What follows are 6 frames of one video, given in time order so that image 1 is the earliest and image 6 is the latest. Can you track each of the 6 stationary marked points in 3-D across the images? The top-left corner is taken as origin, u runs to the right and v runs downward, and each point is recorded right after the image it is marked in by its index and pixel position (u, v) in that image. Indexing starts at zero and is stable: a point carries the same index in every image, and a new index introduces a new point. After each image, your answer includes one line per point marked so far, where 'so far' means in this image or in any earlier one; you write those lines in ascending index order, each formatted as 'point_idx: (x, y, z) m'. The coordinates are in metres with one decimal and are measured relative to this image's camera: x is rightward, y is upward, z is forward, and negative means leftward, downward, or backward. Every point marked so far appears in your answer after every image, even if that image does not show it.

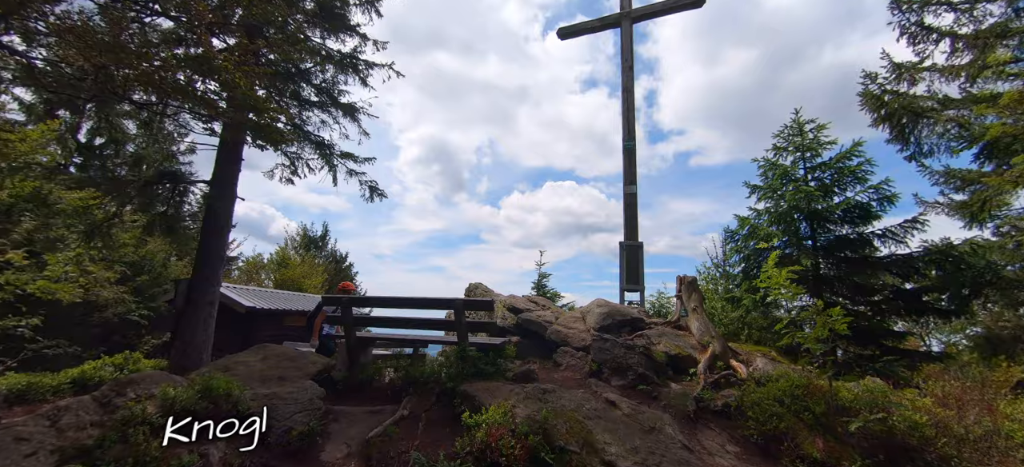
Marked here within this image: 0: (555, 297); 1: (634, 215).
0: (+1.1, -1.7, +11.2) m
1: (+2.4, +0.4, +8.6) m
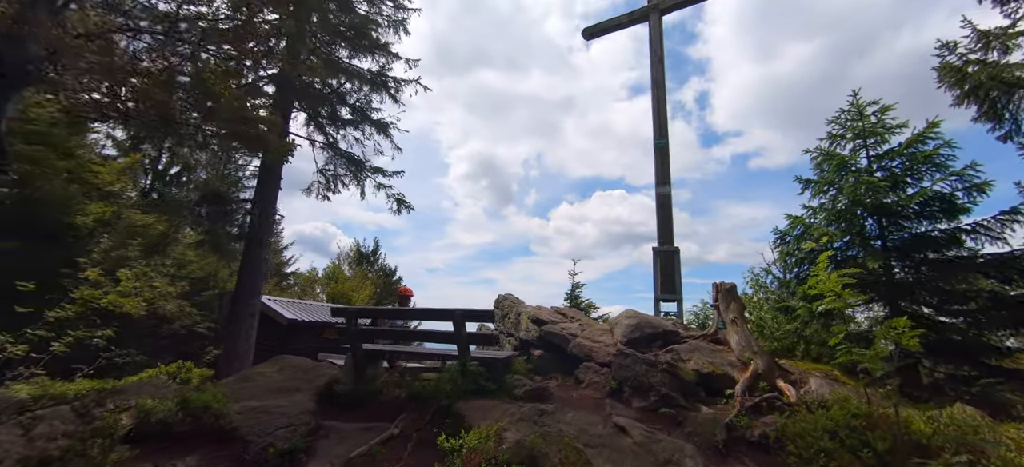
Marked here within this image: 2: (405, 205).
0: (+1.9, -1.9, +10.6) m
1: (+2.9, +0.3, +7.9) m
2: (-2.5, +0.7, +9.9) m
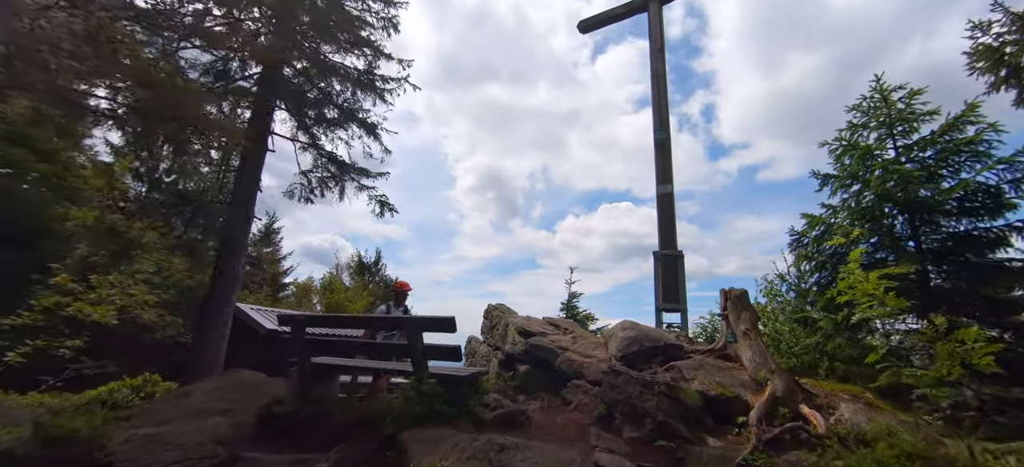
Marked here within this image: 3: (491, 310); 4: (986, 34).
0: (+1.7, -2.0, +9.8) m
1: (+2.6, +0.2, +7.1) m
2: (-2.7, +0.6, +9.2) m
3: (-0.4, -1.6, +8.9) m
4: (+7.3, +3.1, +6.5) m
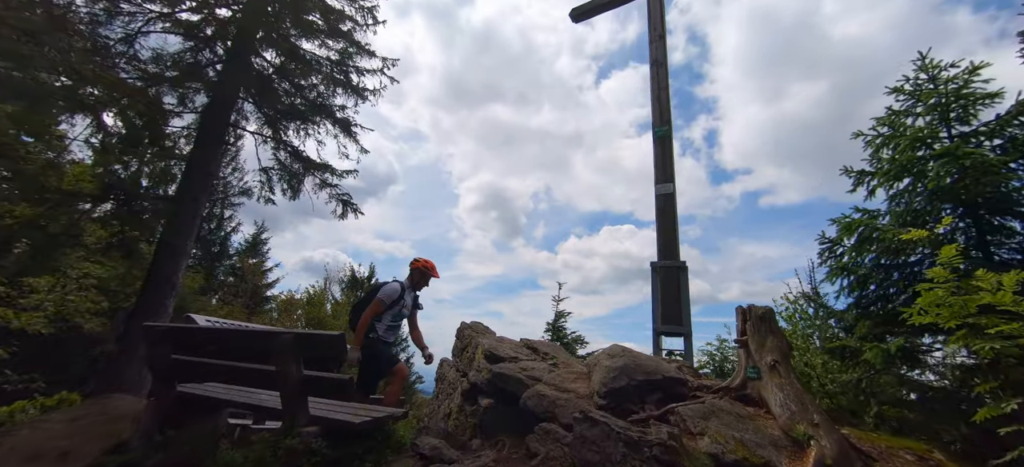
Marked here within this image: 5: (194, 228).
0: (+1.3, -2.2, +8.5) m
1: (+2.2, +0.1, +5.9) m
2: (-3.1, +0.5, +8.1) m
3: (-0.9, -1.7, +7.7) m
4: (+6.9, +2.9, +5.5) m
5: (-6.5, +0.1, +8.6) m
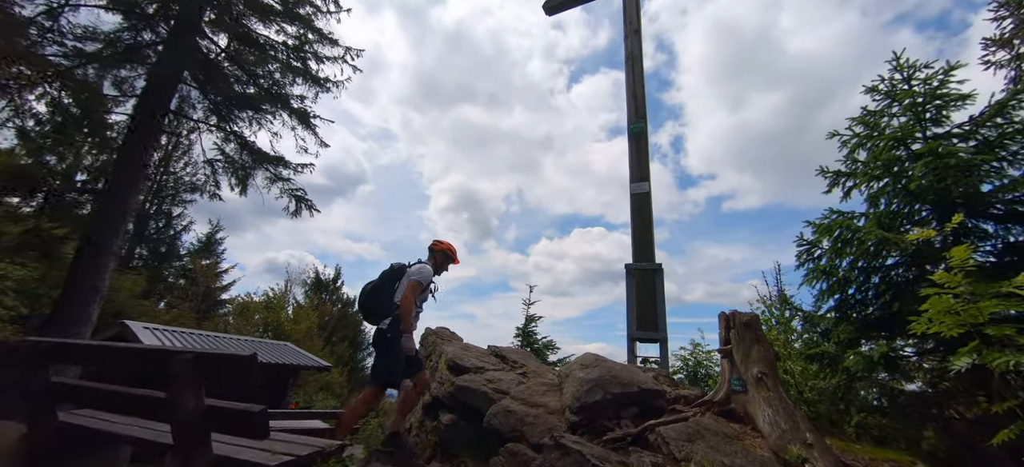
0: (+0.6, -2.3, +8.2) m
1: (+1.8, +0.1, +5.6) m
2: (-3.6, +0.5, +7.5) m
3: (-1.4, -1.7, +7.2) m
4: (+6.5, +2.8, +5.5) m
5: (-7.1, +0.1, +7.8) m
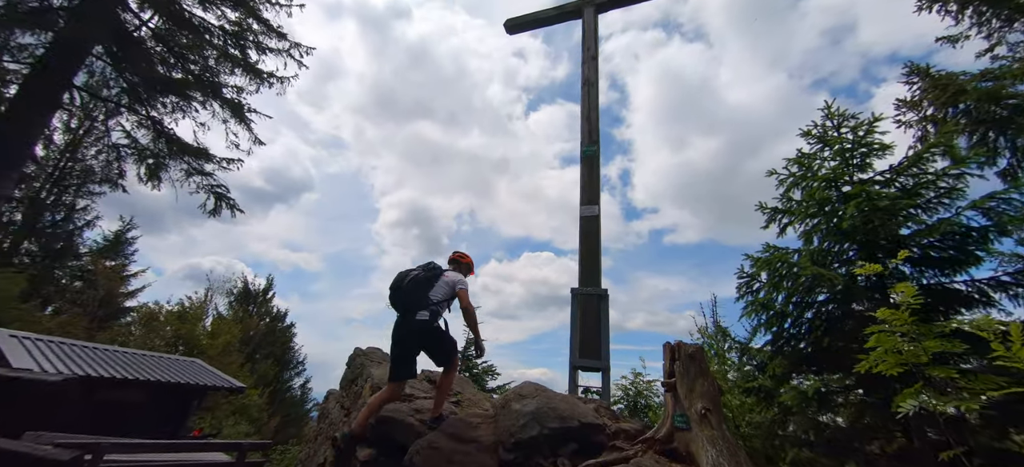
0: (-0.5, -2.6, +7.7) m
1: (+1.1, -0.2, +5.5) m
2: (-4.5, +0.5, +6.7) m
3: (-2.4, -1.9, +6.6) m
4: (+5.9, +2.2, +6.1) m
5: (-8.0, +0.3, +6.6) m
